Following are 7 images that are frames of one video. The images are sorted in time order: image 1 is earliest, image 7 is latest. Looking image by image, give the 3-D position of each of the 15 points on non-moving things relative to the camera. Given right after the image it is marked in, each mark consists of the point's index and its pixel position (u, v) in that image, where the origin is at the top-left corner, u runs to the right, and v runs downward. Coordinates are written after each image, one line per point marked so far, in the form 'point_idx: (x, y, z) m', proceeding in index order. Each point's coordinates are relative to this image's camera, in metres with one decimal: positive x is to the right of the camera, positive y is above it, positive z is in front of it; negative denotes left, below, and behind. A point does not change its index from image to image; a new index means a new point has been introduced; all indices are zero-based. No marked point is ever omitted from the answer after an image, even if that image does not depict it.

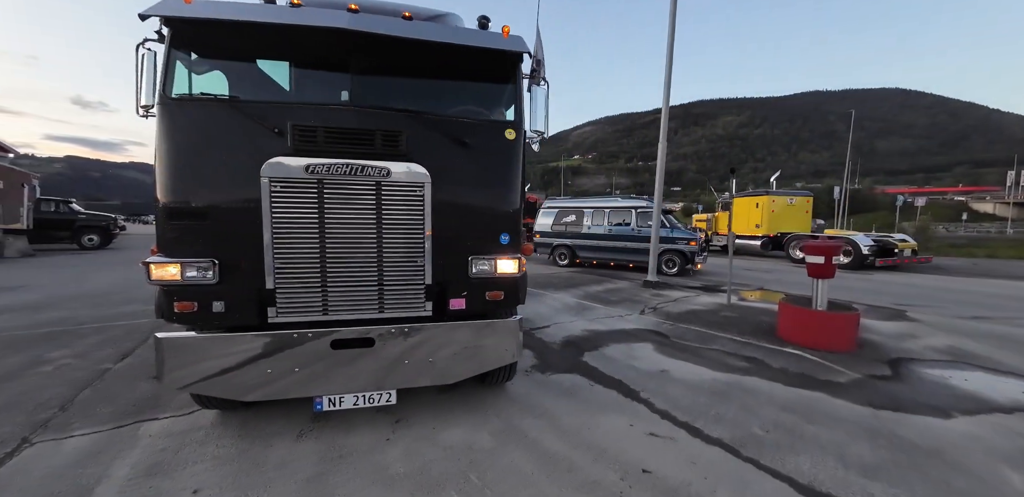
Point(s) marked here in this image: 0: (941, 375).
0: (+4.9, -1.4, +4.2) m
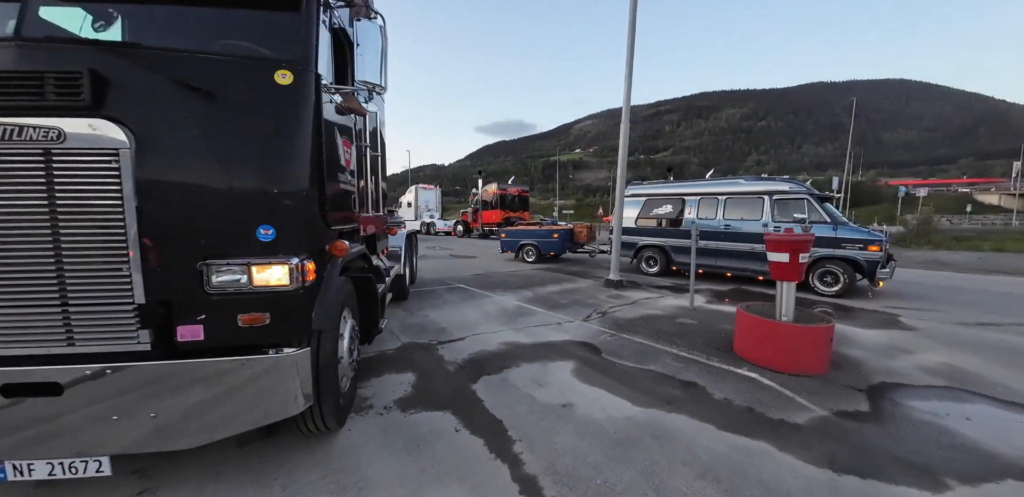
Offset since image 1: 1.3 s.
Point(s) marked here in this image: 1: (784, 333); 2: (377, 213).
0: (+3.6, -1.4, +3.2) m
1: (+2.8, -0.9, +3.9) m
2: (-1.6, +0.4, +4.2) m
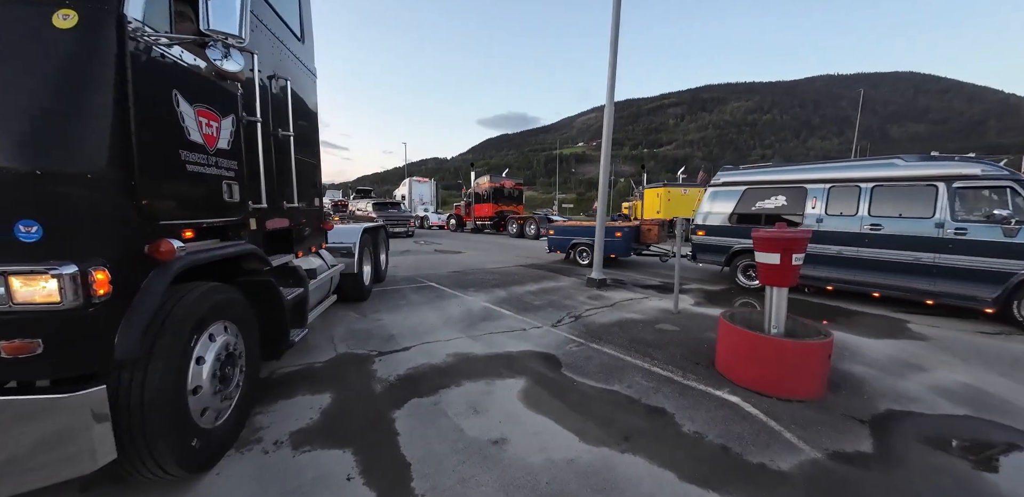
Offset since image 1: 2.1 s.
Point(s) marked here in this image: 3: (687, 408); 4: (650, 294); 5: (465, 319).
0: (+3.1, -1.4, +2.6) m
1: (+2.3, -0.9, +3.2) m
2: (-2.1, +0.4, +3.5) m
3: (+1.4, -1.3, +3.0) m
4: (+2.5, -0.8, +6.7) m
5: (-0.7, -1.0, +5.3) m
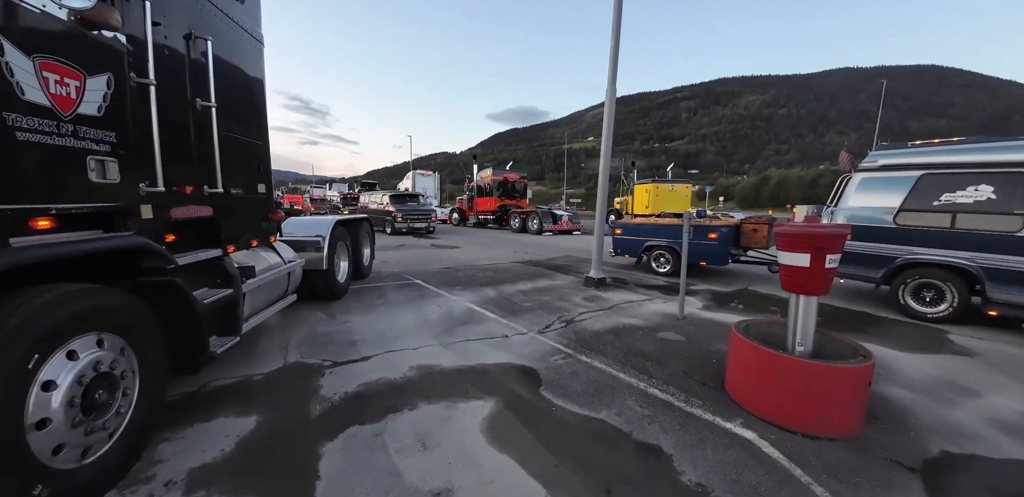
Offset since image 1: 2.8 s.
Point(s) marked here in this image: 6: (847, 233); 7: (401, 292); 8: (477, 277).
0: (+2.8, -1.4, +2.0) m
1: (+2.0, -0.9, +2.6) m
2: (-2.4, +0.5, +3.0) m
3: (+1.2, -1.3, +2.4) m
4: (+2.3, -0.8, +6.0) m
5: (-0.9, -0.9, +4.8) m
6: (+2.3, +0.1, +2.6) m
7: (-1.9, -0.7, +6.3) m
8: (-0.7, -0.6, +7.5) m
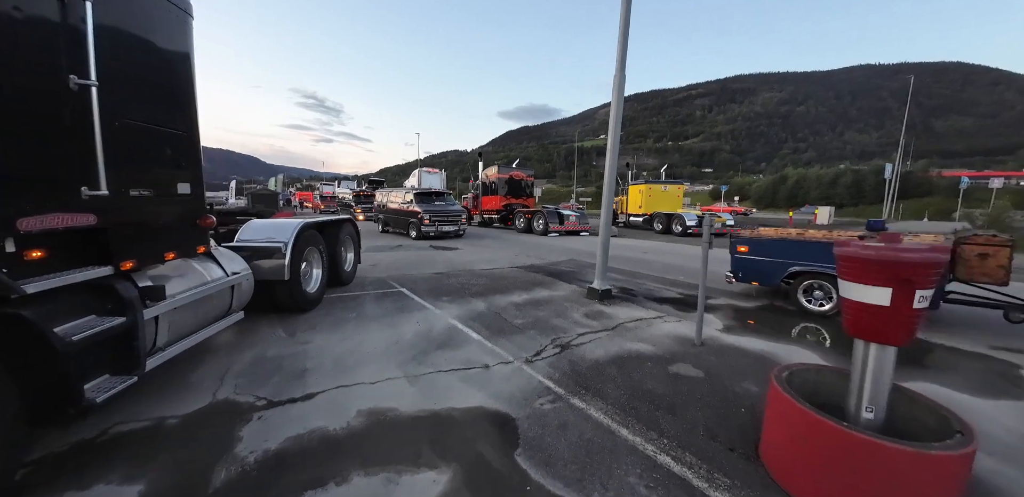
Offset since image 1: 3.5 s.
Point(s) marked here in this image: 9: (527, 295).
0: (+2.5, -1.6, +1.2) m
1: (+1.8, -1.0, +1.9) m
2: (-2.6, +0.4, +2.4) m
3: (+0.9, -1.4, +1.7) m
4: (+2.2, -0.9, +5.3) m
5: (-1.1, -1.1, +4.1) m
6: (+2.1, 0.0, +1.8) m
7: (-2.0, -0.8, +5.6) m
8: (-0.8, -0.7, +6.9) m
9: (+0.2, -0.8, +6.2) m
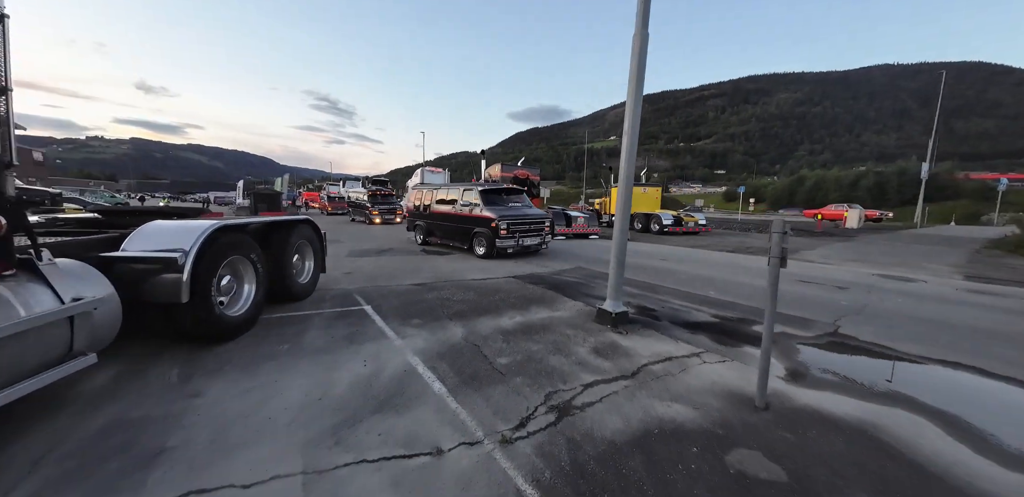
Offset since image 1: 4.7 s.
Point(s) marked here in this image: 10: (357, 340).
0: (+2.3, -1.7, -0.2) m
1: (+1.6, -1.2, +0.5) m
2: (-2.8, +0.3, +1.2) m
3: (+0.7, -1.6, +0.4) m
4: (+2.0, -1.1, +4.0) m
5: (-1.2, -1.2, +2.8) m
6: (+1.9, -0.2, +0.5) m
7: (-2.1, -0.9, +4.4) m
8: (-0.9, -0.8, +5.6) m
9: (+0.1, -0.9, +4.9) m
10: (-1.6, -1.0, +4.0) m
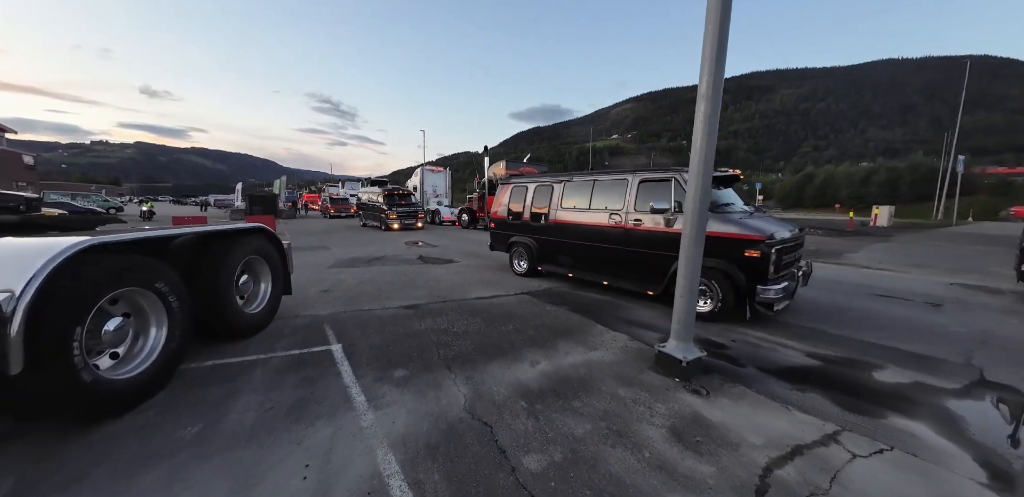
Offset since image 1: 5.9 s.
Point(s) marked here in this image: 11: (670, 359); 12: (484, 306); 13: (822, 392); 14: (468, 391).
0: (+2.5, -1.9, -1.5) m
1: (+1.7, -1.3, -0.8) m
2: (-2.6, +0.1, -0.2) m
3: (+0.9, -1.7, -0.9) m
4: (+2.2, -1.2, +2.6) m
5: (-1.0, -1.3, +1.5) m
6: (+2.0, -0.3, -0.9) m
7: (-1.9, -1.1, +3.1) m
8: (-0.7, -1.0, +4.3) m
9: (+0.3, -1.1, +3.6) m
10: (-1.4, -1.2, +2.7) m
11: (+1.4, -0.9, +3.2) m
12: (-0.4, -0.8, +5.2) m
13: (+2.6, -1.1, +3.2) m
14: (-0.3, -1.1, +2.9) m
